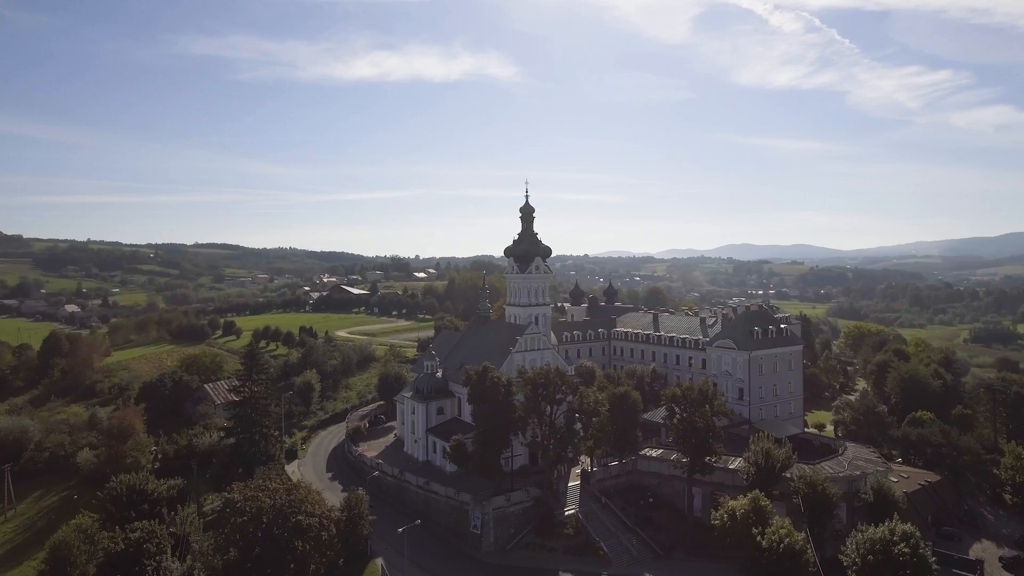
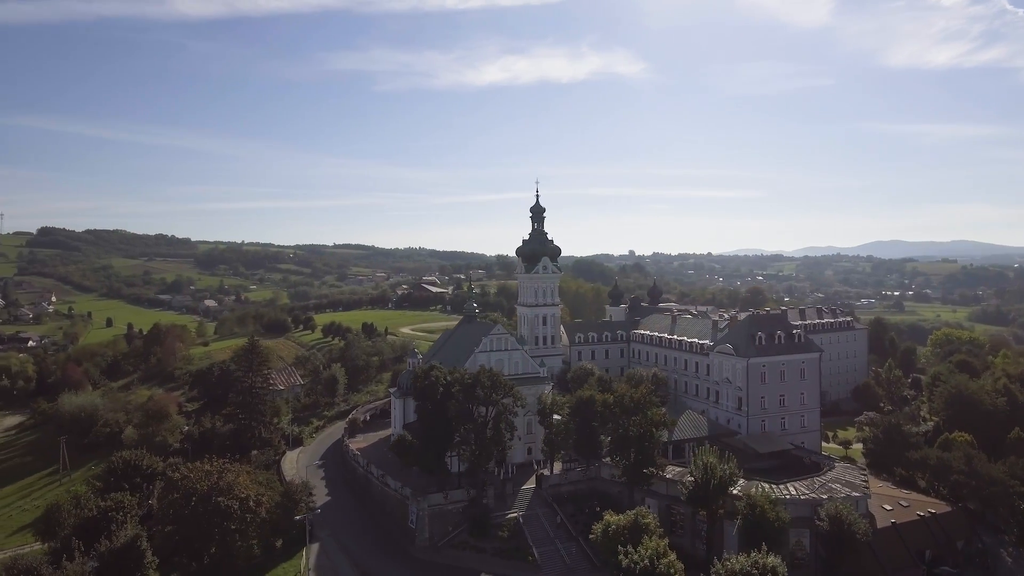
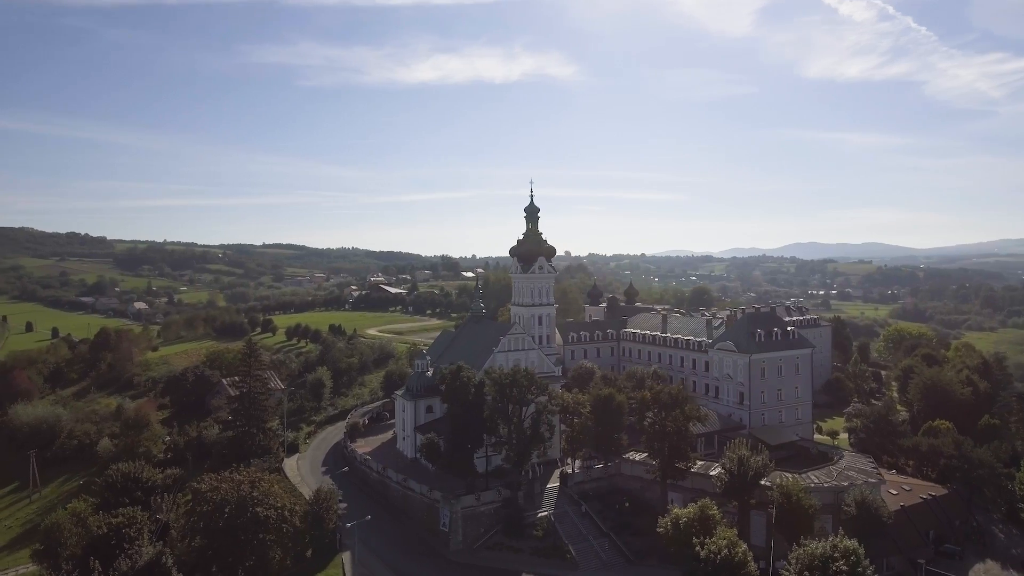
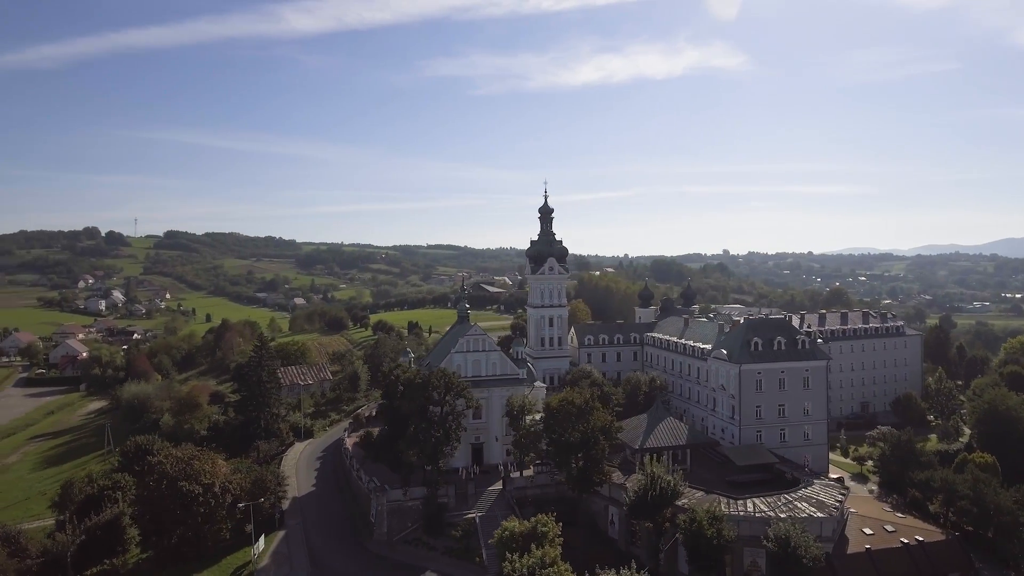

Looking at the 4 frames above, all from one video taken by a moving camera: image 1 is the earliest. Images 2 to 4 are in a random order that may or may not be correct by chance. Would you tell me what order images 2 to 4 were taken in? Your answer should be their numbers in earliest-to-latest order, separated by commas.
3, 2, 4
